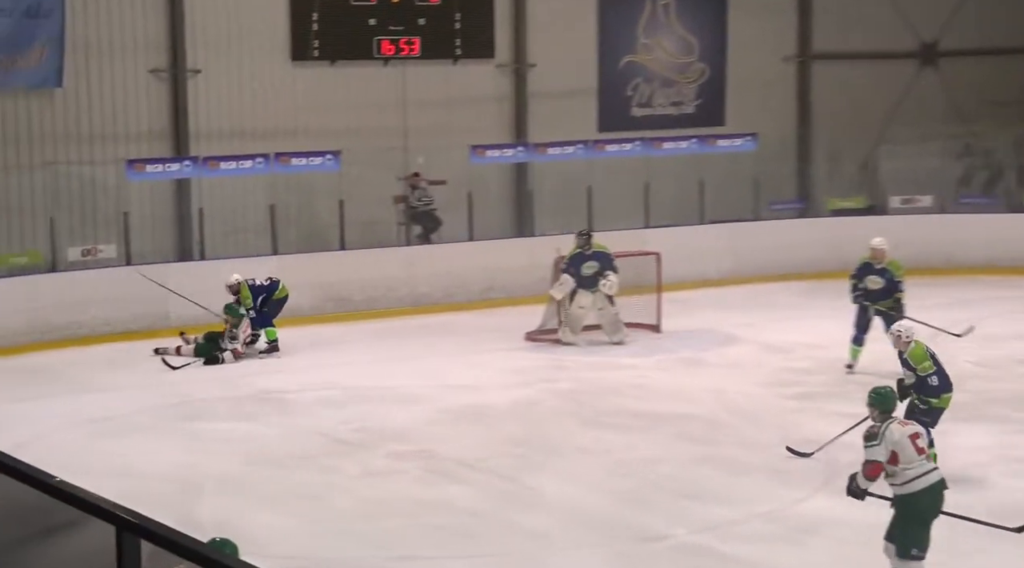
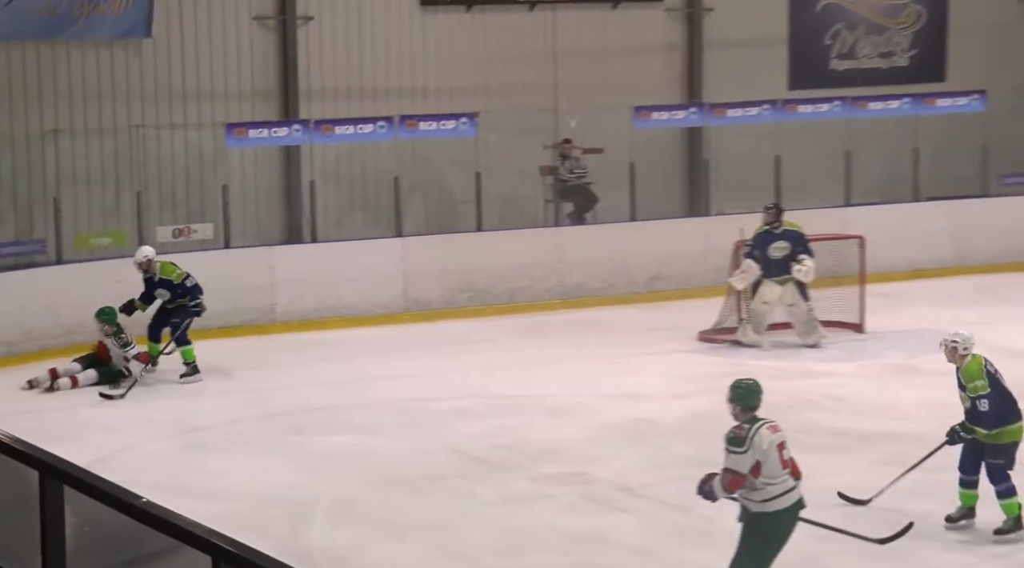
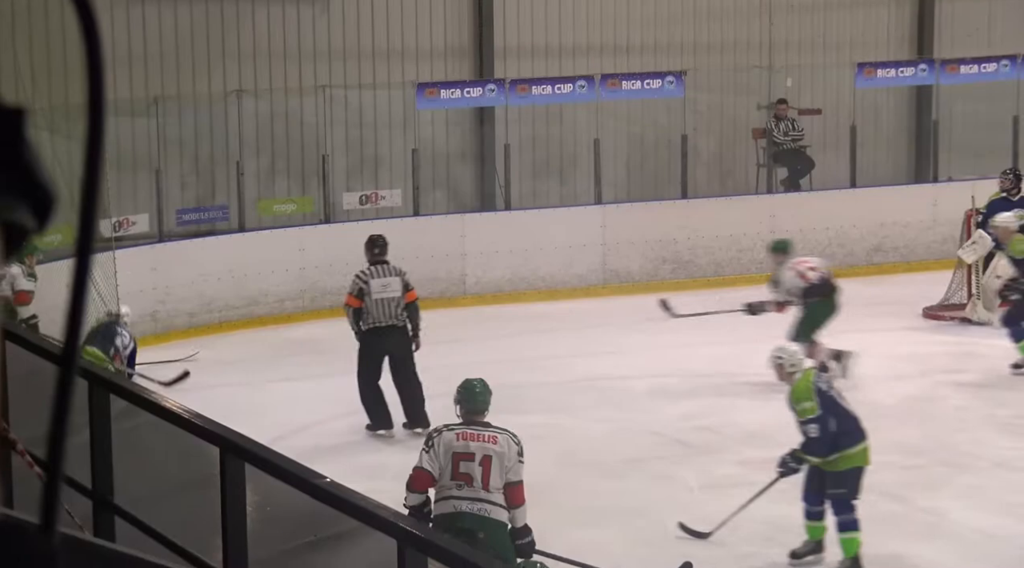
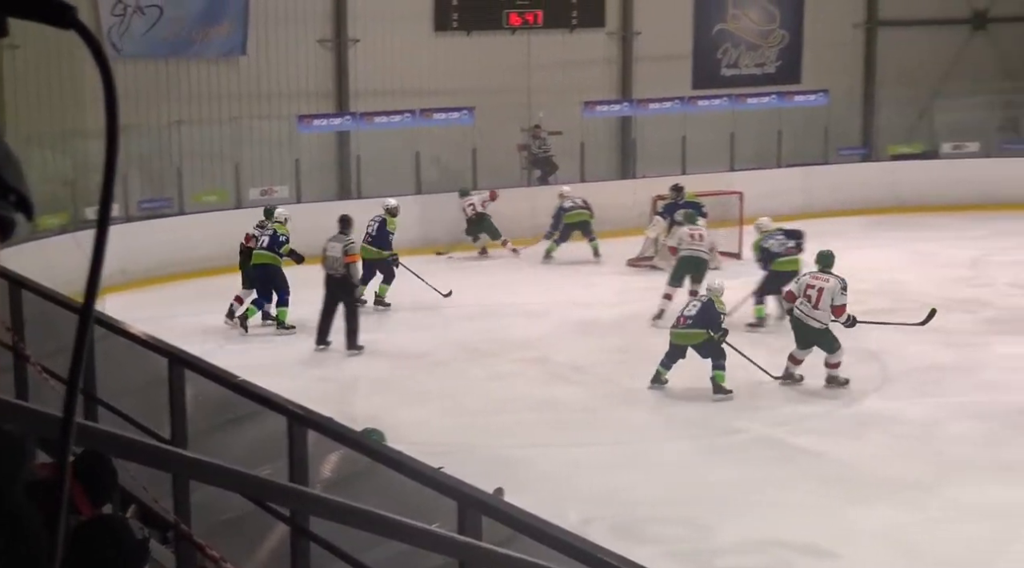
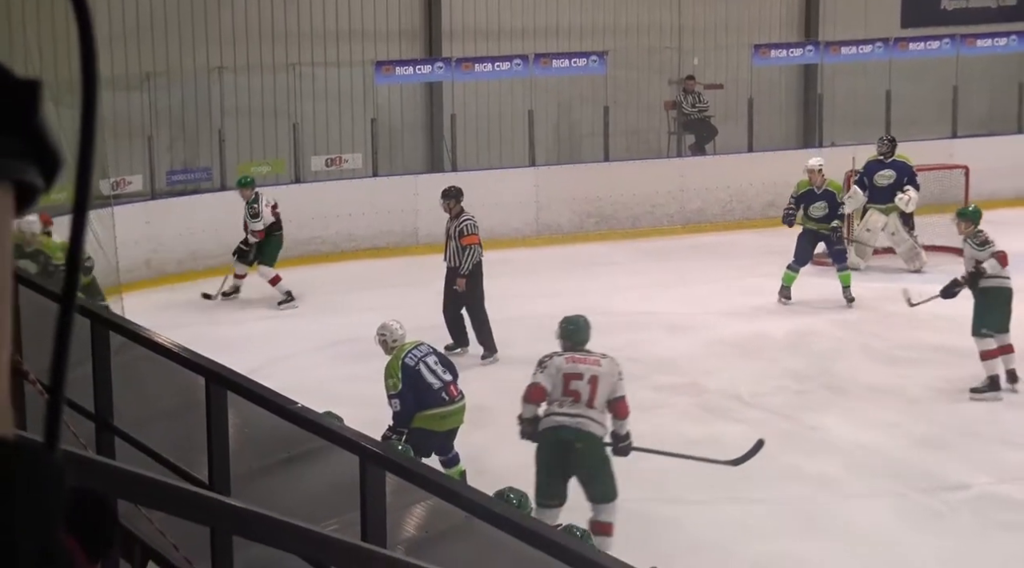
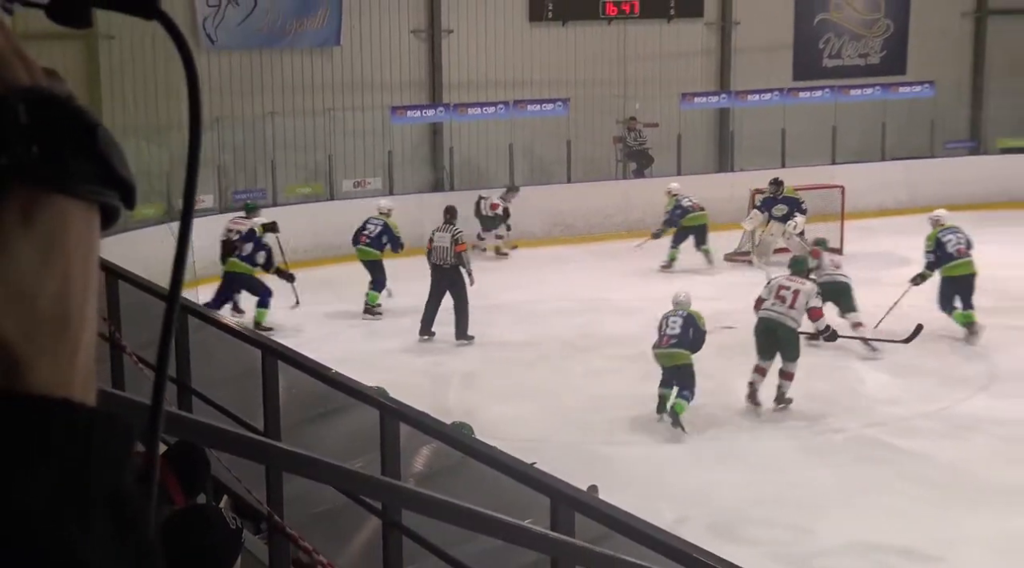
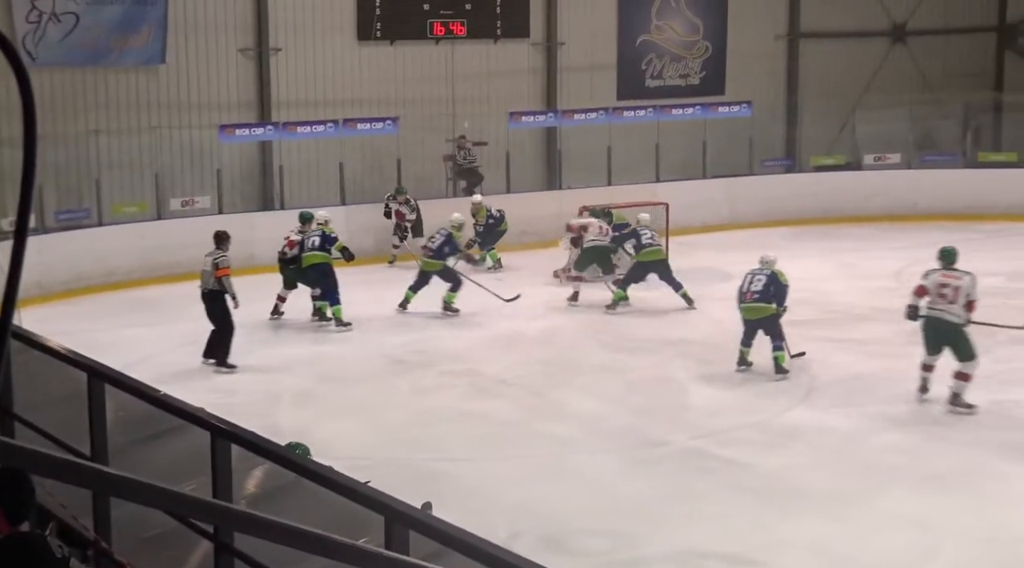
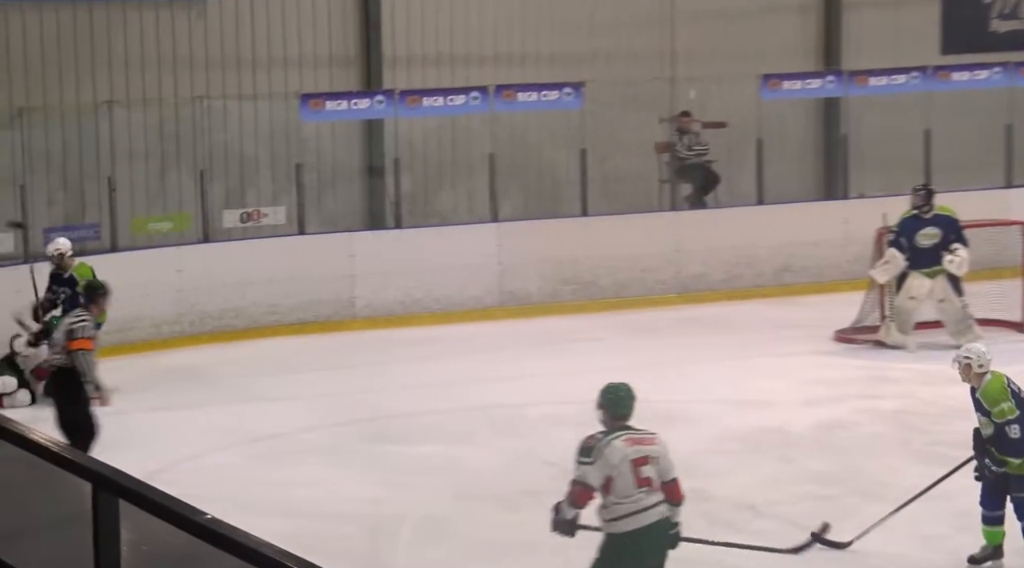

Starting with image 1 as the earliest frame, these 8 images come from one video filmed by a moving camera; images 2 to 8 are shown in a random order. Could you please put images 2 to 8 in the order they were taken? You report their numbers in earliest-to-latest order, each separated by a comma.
2, 8, 3, 5, 6, 4, 7
